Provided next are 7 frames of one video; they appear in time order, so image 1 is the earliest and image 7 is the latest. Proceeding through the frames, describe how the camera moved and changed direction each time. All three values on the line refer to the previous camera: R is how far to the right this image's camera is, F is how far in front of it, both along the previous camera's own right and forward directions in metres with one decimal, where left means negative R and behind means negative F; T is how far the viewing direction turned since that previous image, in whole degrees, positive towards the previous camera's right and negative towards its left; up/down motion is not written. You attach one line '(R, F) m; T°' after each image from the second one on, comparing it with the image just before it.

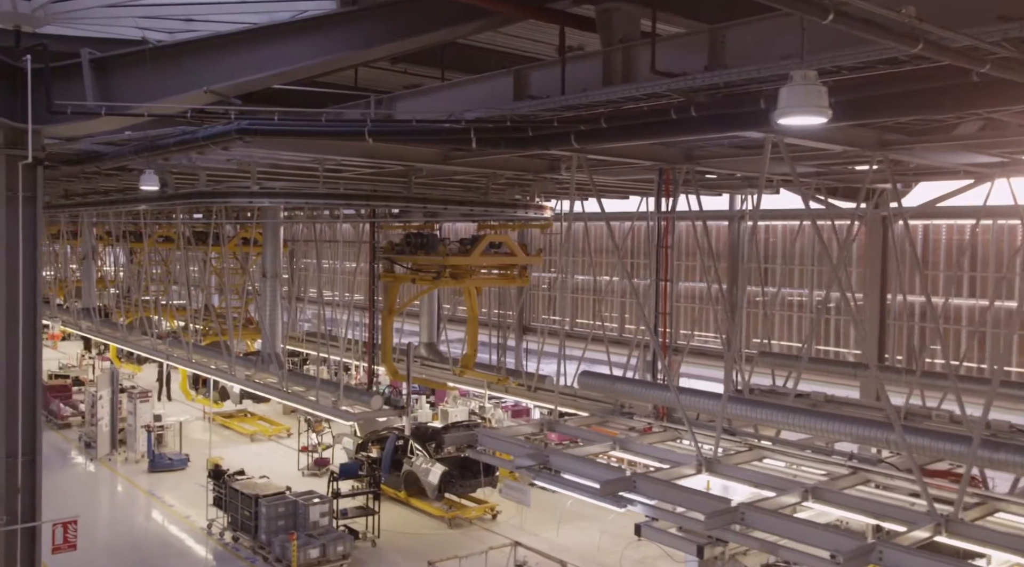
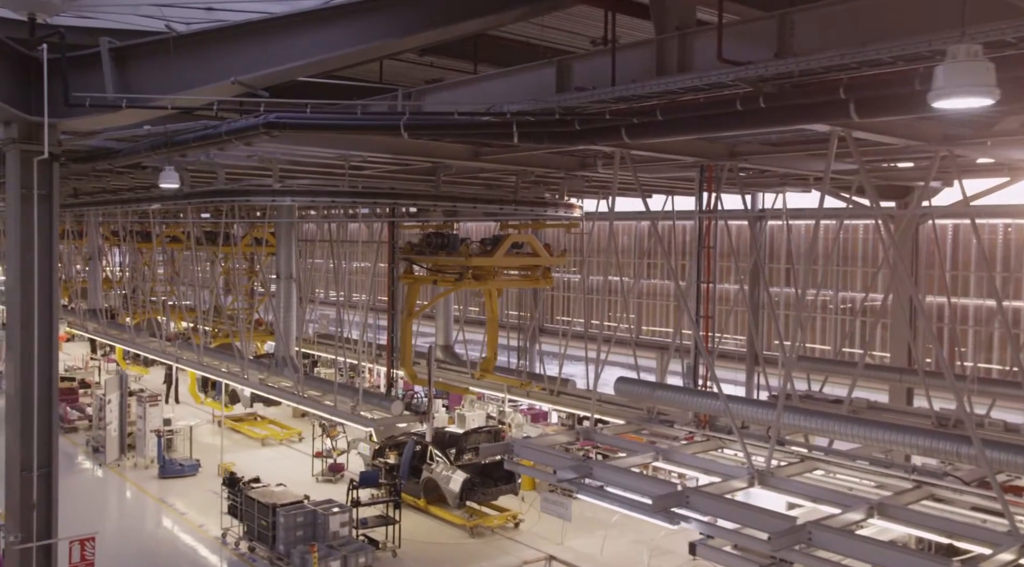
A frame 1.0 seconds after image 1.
(-0.3, +0.4) m; 0°
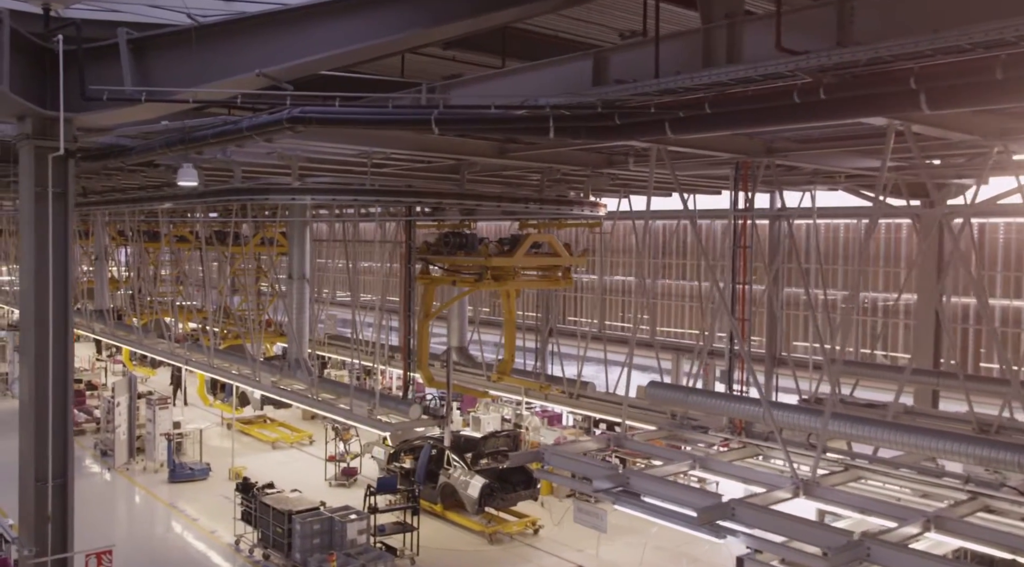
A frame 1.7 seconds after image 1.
(-0.2, +0.3) m; 0°
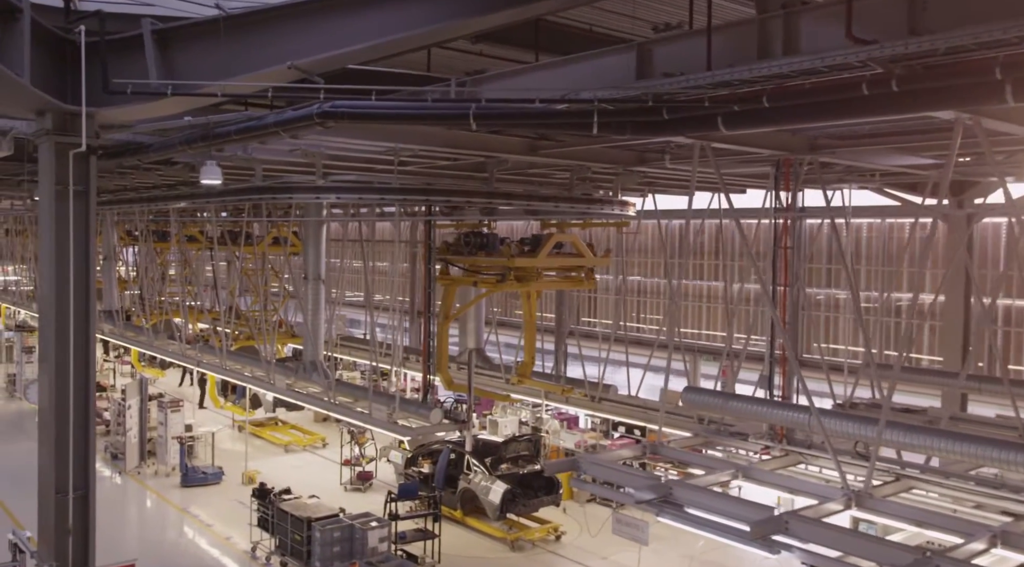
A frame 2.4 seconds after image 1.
(-0.3, +0.3) m; 0°
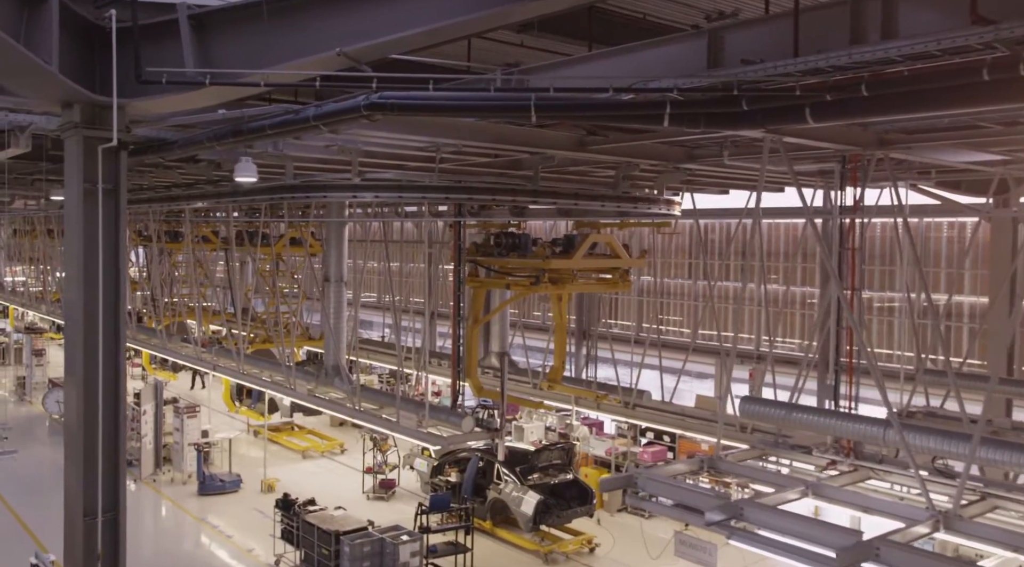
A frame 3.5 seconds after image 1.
(-0.4, +0.5) m; 0°
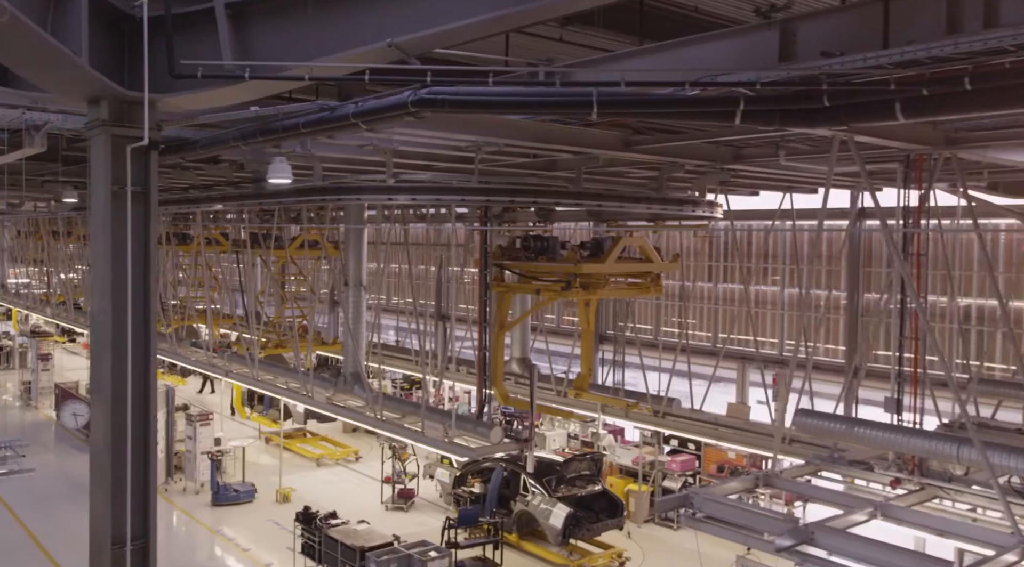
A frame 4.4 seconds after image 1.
(-0.4, +0.4) m; 0°
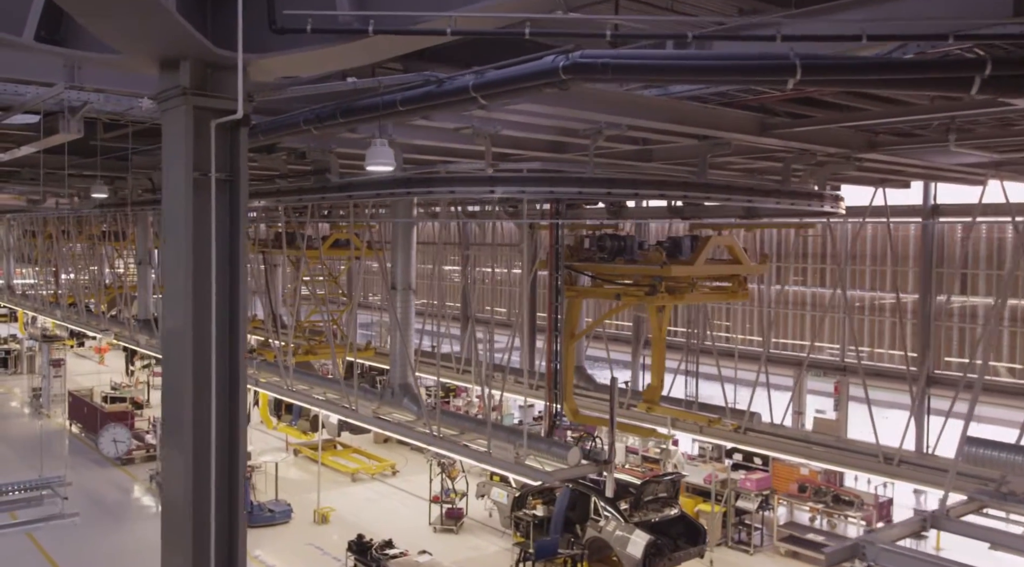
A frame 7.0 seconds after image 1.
(-0.9, +1.2) m; 0°
